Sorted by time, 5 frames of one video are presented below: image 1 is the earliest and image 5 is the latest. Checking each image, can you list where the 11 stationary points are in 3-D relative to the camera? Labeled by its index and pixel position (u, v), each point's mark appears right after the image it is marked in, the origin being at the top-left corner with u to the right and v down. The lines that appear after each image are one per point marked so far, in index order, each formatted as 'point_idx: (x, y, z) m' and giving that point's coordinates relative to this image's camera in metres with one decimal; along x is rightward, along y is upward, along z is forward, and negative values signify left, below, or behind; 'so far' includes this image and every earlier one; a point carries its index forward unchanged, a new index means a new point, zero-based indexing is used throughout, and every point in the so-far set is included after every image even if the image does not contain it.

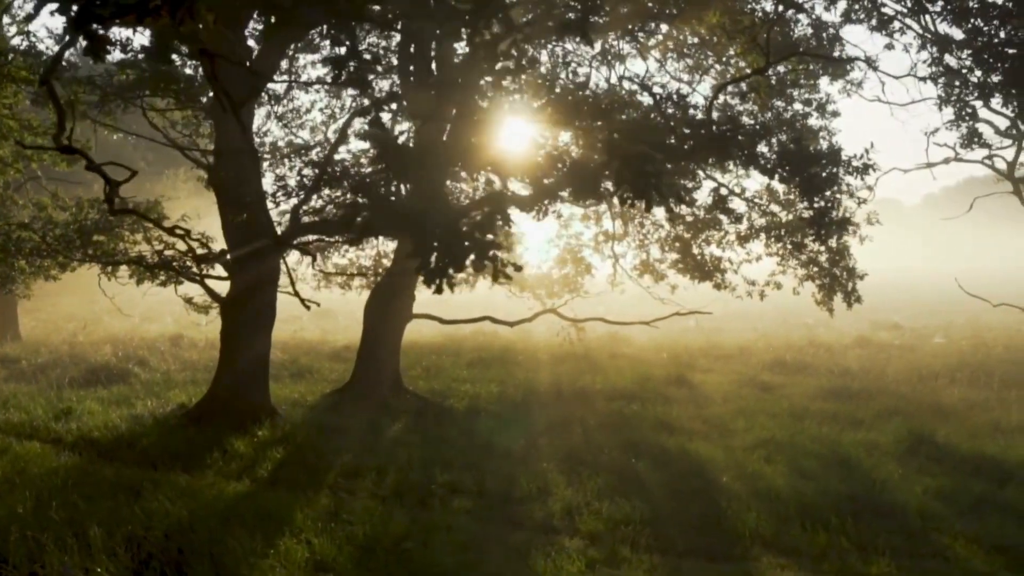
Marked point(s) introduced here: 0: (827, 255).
0: (+4.9, +0.5, +14.0) m
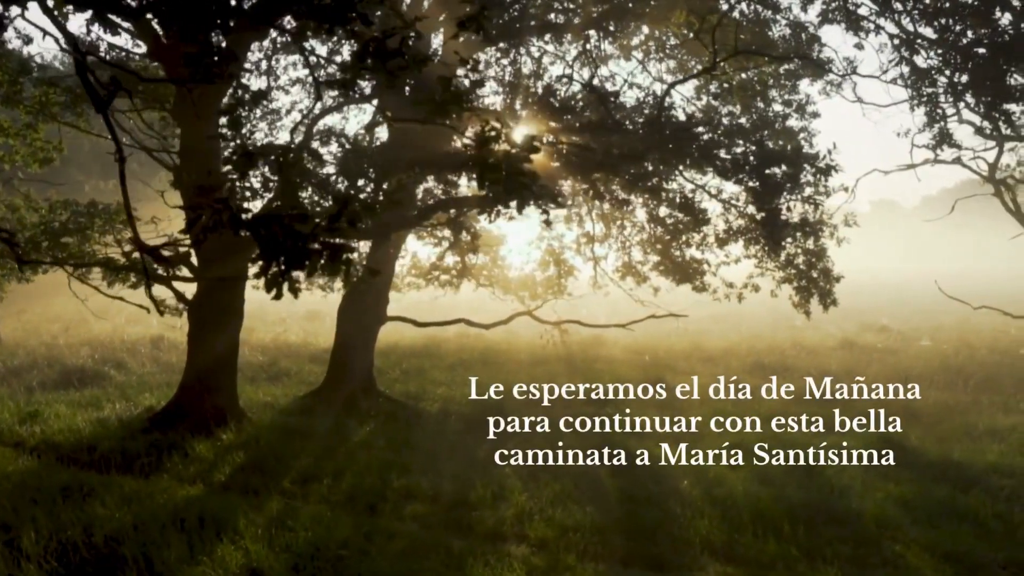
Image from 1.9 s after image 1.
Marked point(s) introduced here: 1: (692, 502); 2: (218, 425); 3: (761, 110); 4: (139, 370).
0: (+4.5, +0.5, +13.9) m
1: (+1.6, -1.9, +8.1) m
2: (-3.8, -1.8, +11.7) m
3: (+3.9, +2.7, +14.1) m
4: (-6.5, -1.4, +15.8) m
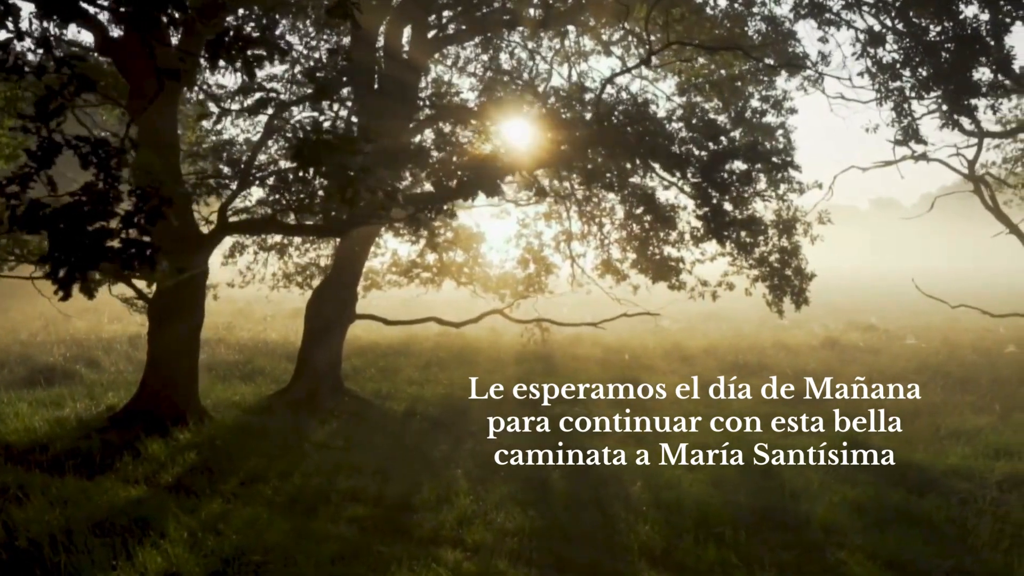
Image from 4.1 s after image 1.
0: (+4.0, +0.5, +13.7) m
1: (+1.1, -1.9, +7.9) m
2: (-4.2, -1.7, +11.5) m
3: (+3.5, +2.7, +13.9) m
4: (-6.9, -1.4, +15.7) m
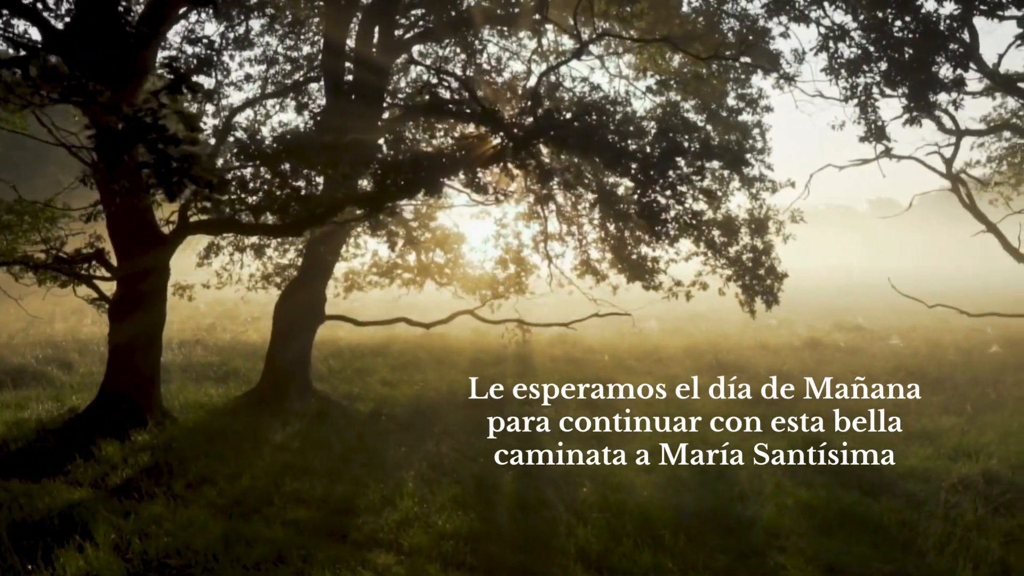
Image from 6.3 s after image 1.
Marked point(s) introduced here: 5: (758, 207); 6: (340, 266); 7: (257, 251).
0: (+3.5, +0.5, +13.5) m
1: (+0.6, -1.9, +7.8) m
2: (-4.7, -1.7, +11.4) m
3: (+3.0, +2.7, +13.7) m
4: (-7.4, -1.4, +15.7) m
5: (+3.8, +1.2, +13.9) m
6: (-3.7, +0.5, +19.5) m
7: (-4.8, +0.7, +17.1) m
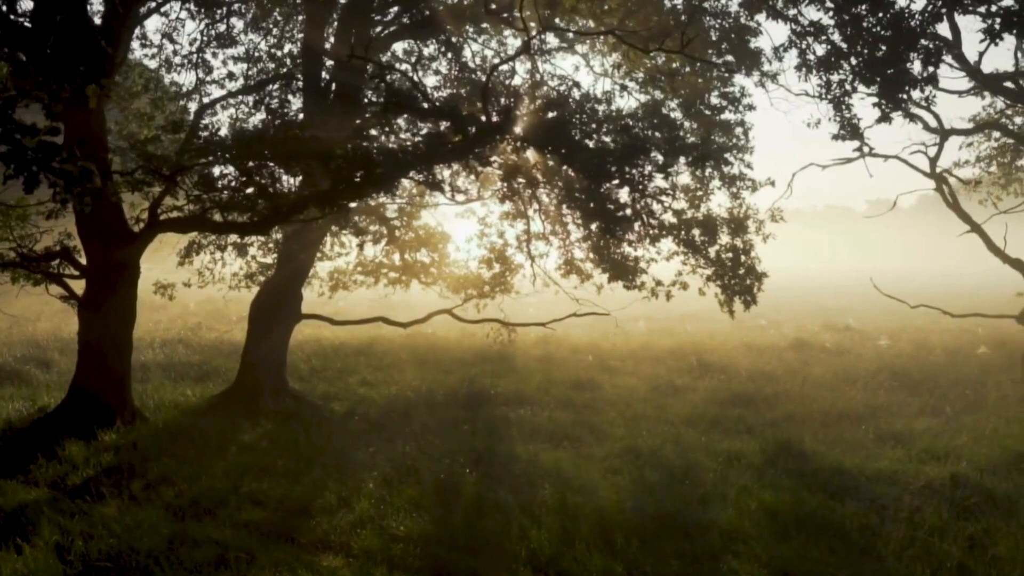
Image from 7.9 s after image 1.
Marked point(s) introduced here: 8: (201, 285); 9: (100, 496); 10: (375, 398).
0: (+3.2, +0.5, +13.4) m
1: (+0.2, -1.9, +7.7) m
2: (-5.1, -1.7, +11.3) m
3: (+2.7, +2.7, +13.6) m
4: (-7.7, -1.4, +15.6) m
5: (+3.4, +1.2, +13.8) m
6: (-4.0, +0.5, +19.4) m
7: (-5.1, +0.7, +17.0) m
8: (-6.0, +0.1, +17.6) m
9: (-3.8, -1.9, +8.3) m
10: (-2.0, -1.7, +13.7) m
